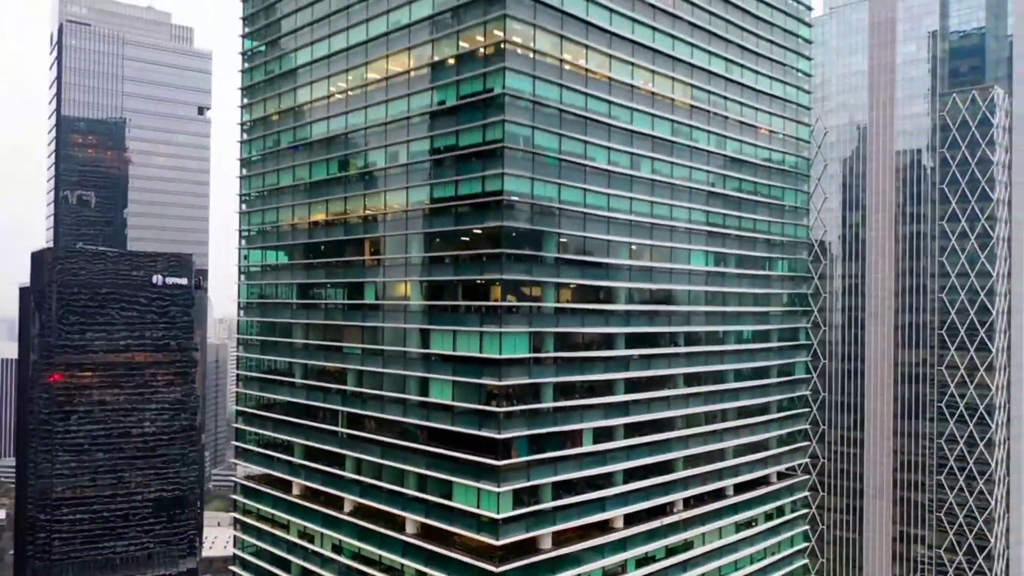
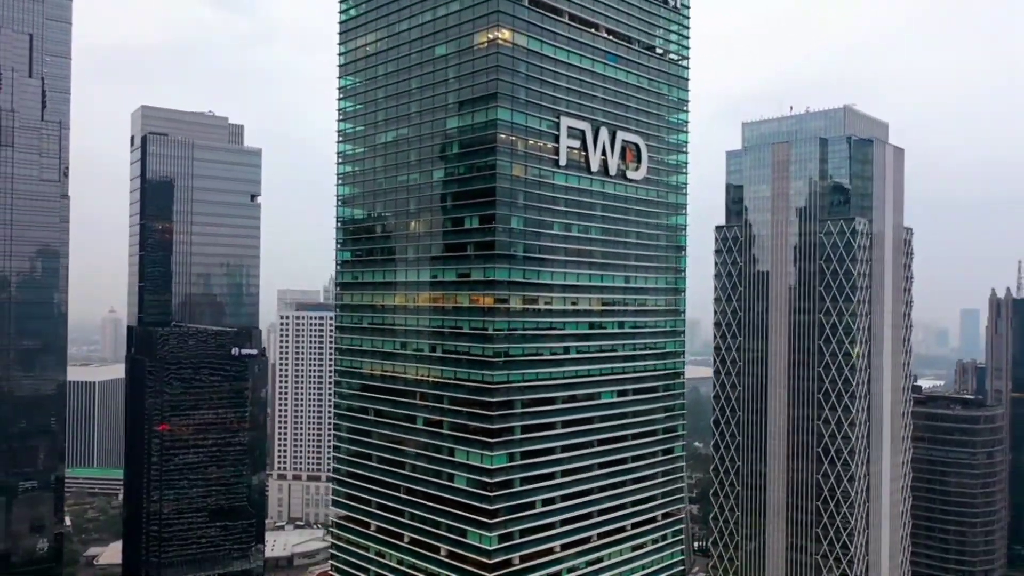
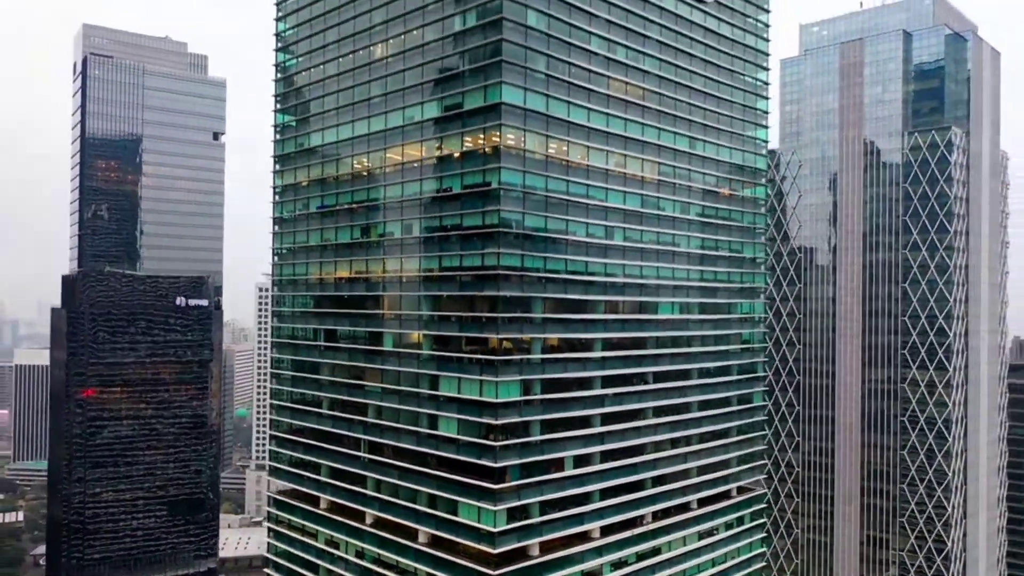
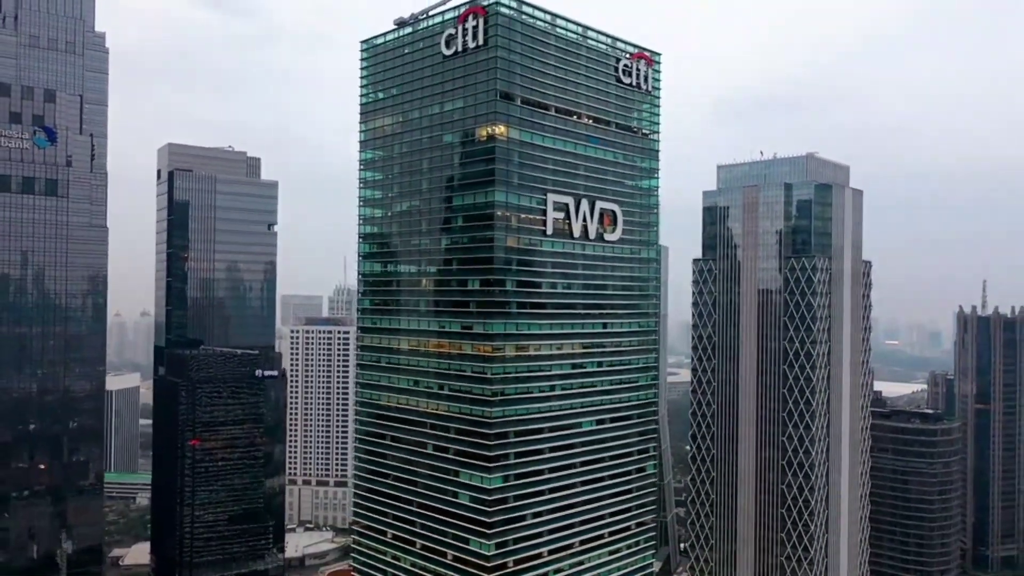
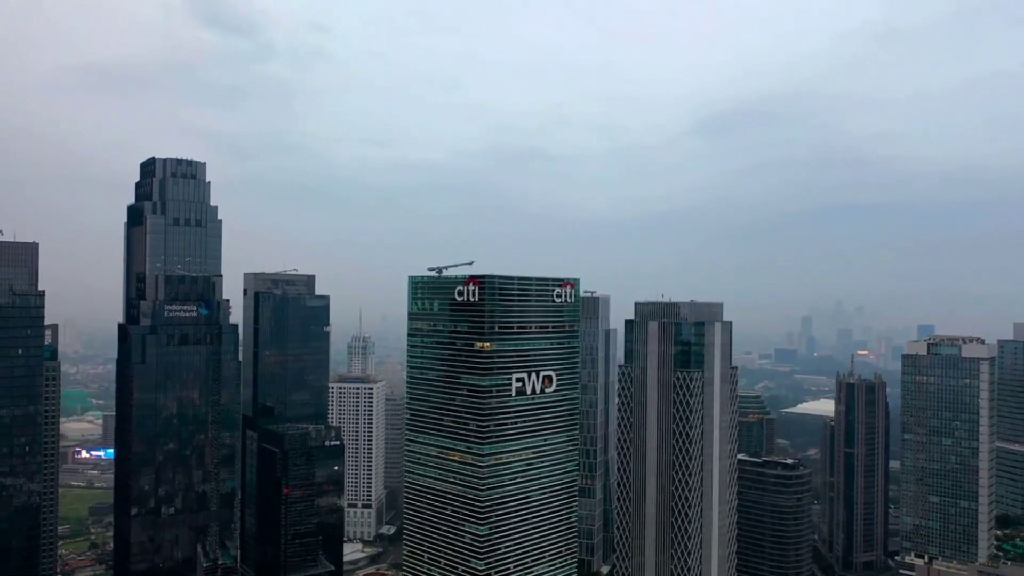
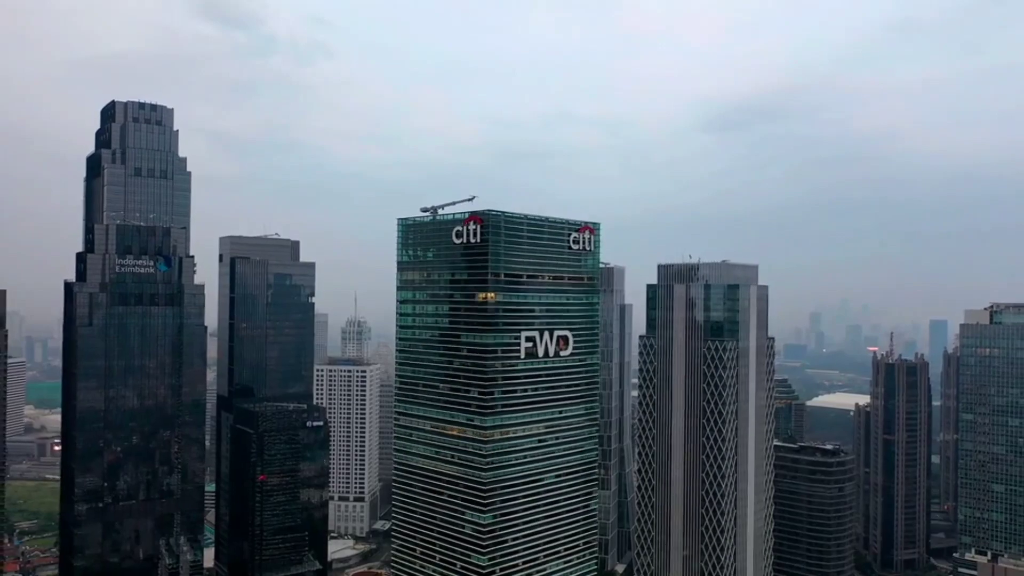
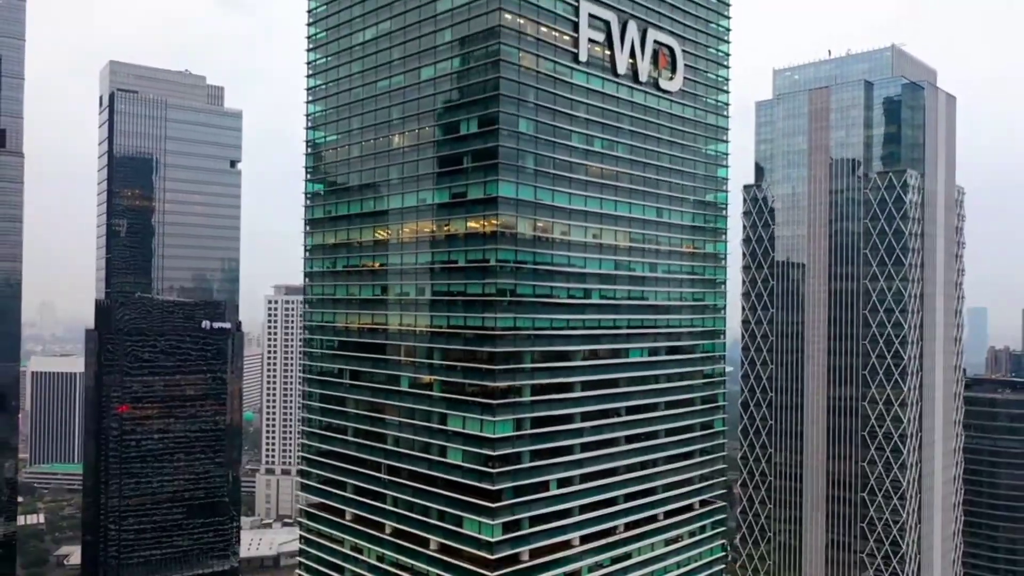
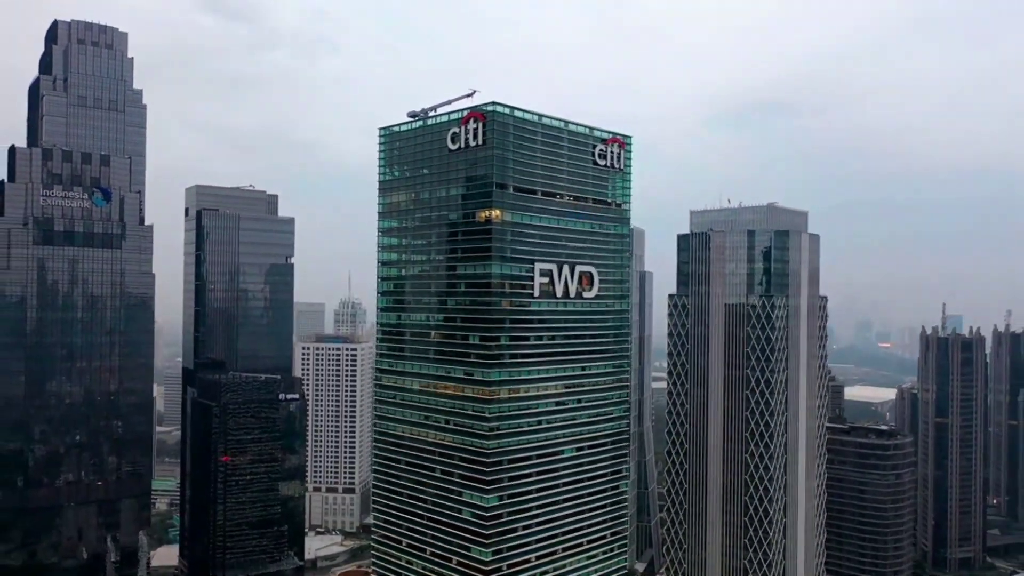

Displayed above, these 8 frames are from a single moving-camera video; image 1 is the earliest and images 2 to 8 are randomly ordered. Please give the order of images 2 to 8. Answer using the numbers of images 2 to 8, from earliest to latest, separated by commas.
3, 7, 2, 4, 8, 6, 5
